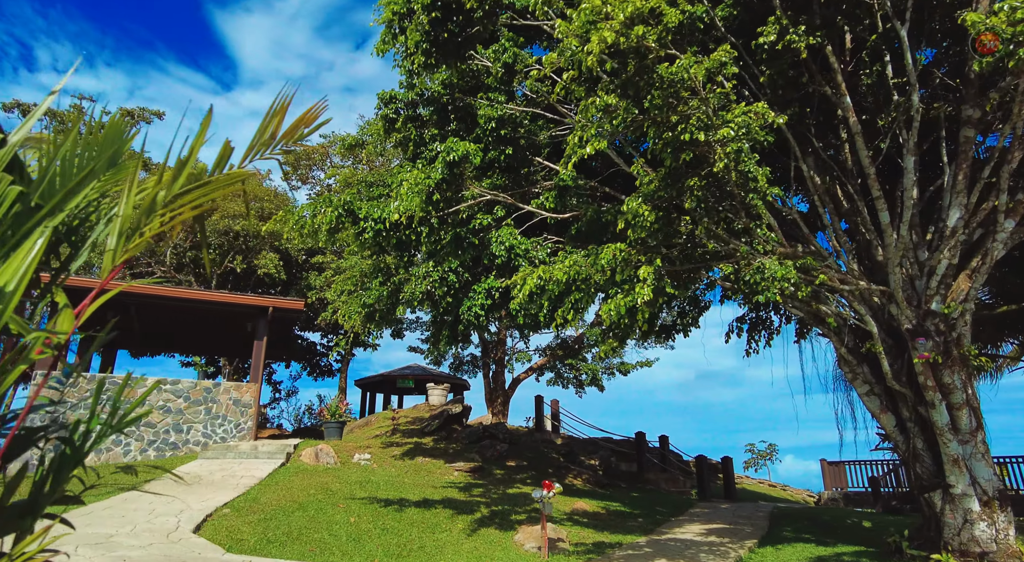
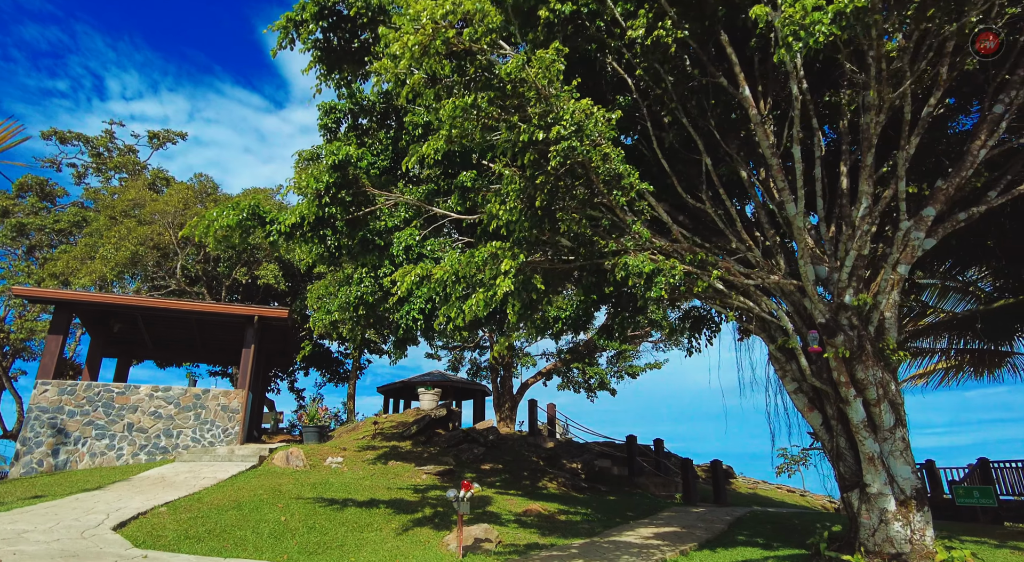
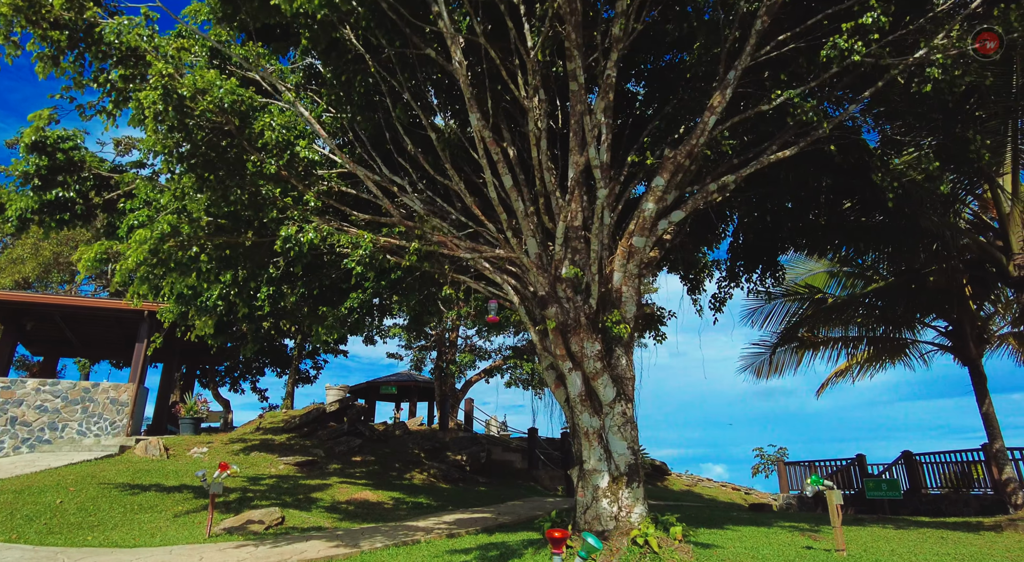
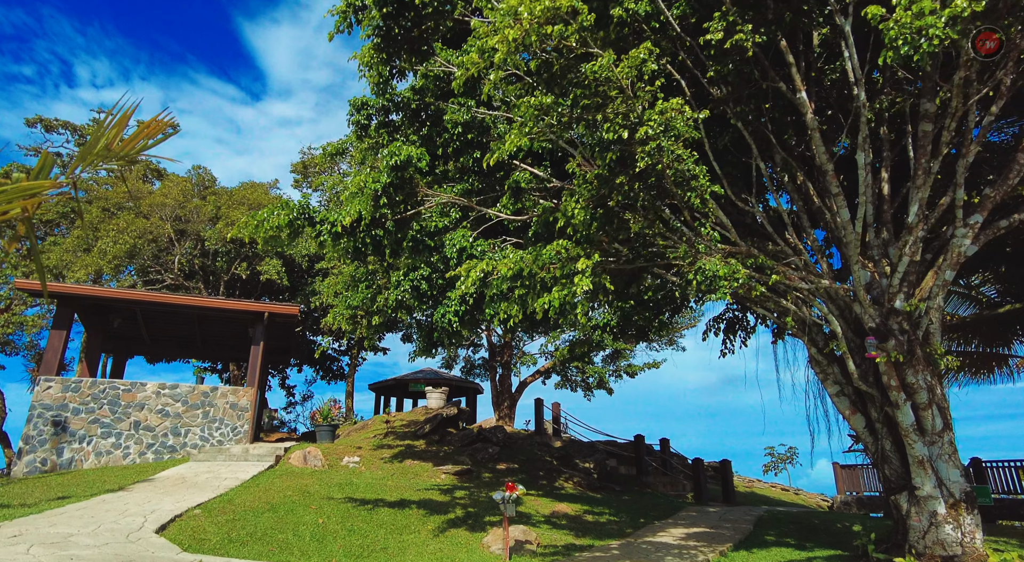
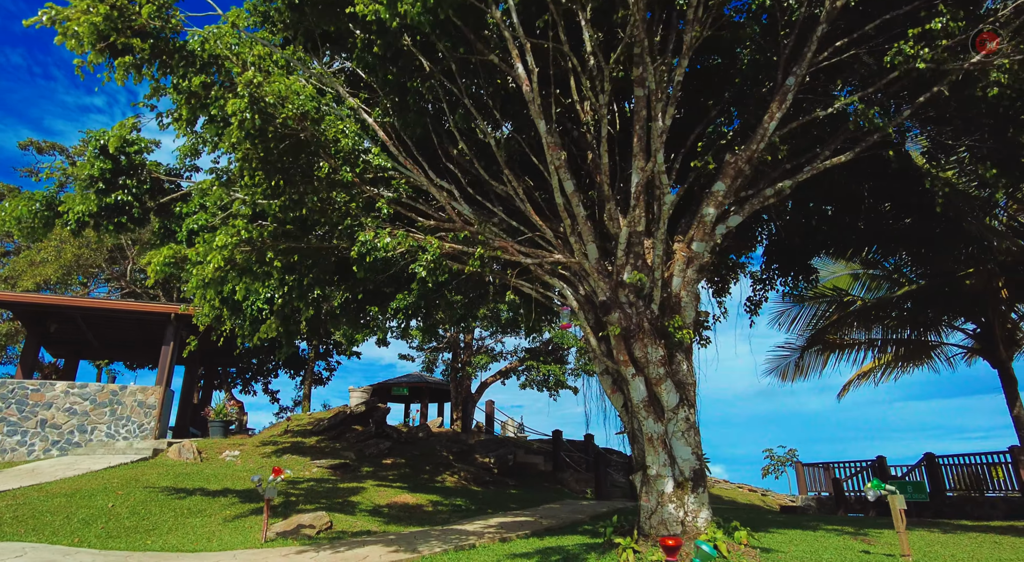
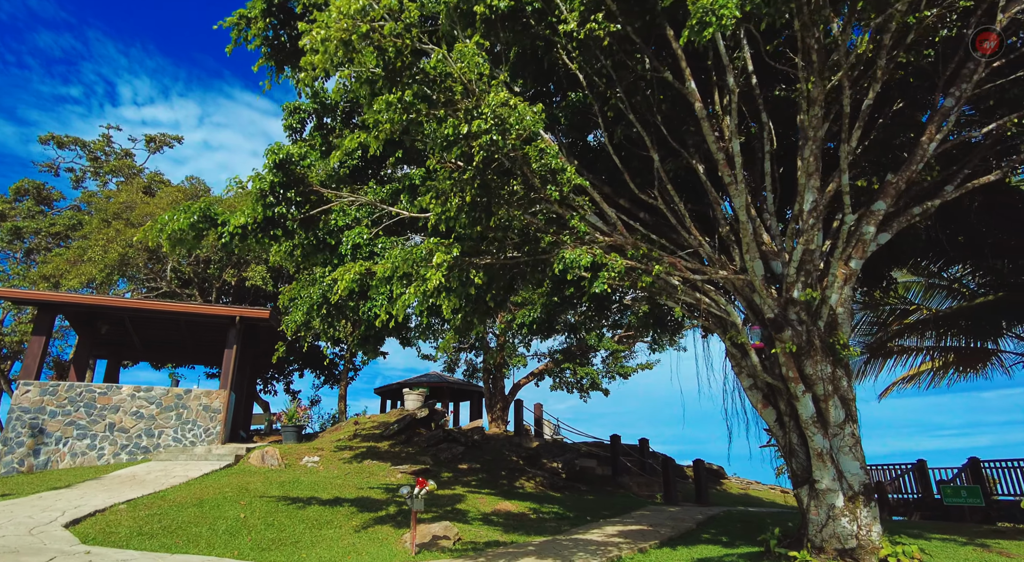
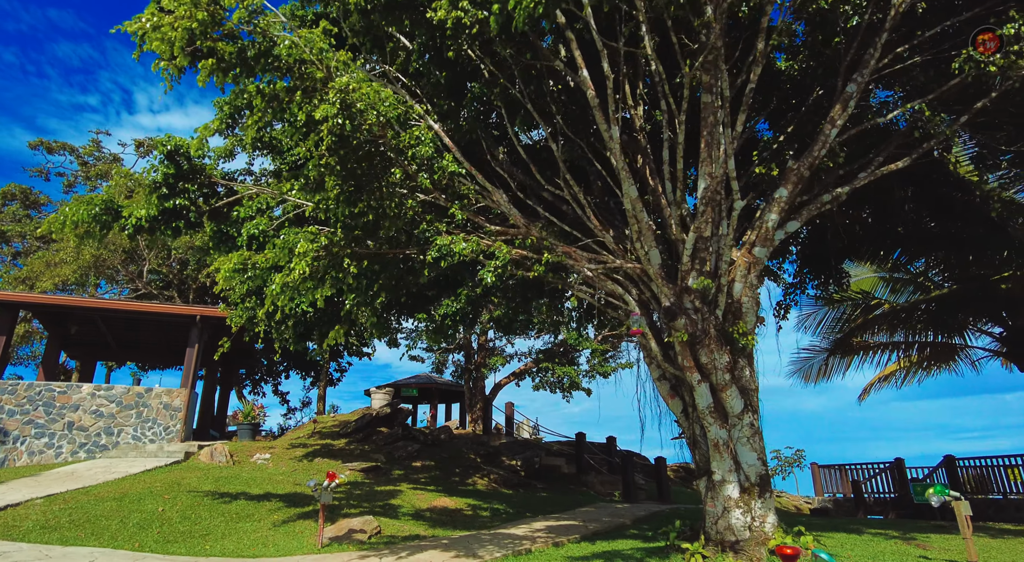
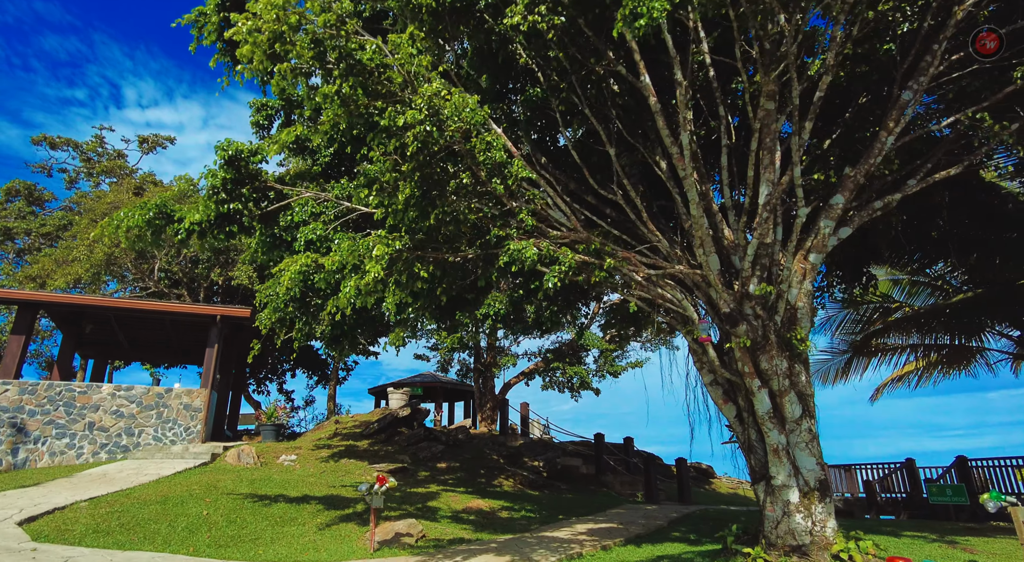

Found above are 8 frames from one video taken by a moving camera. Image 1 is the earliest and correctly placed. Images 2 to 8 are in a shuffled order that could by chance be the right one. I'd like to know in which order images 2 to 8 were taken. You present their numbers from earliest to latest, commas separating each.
4, 2, 6, 8, 7, 5, 3
